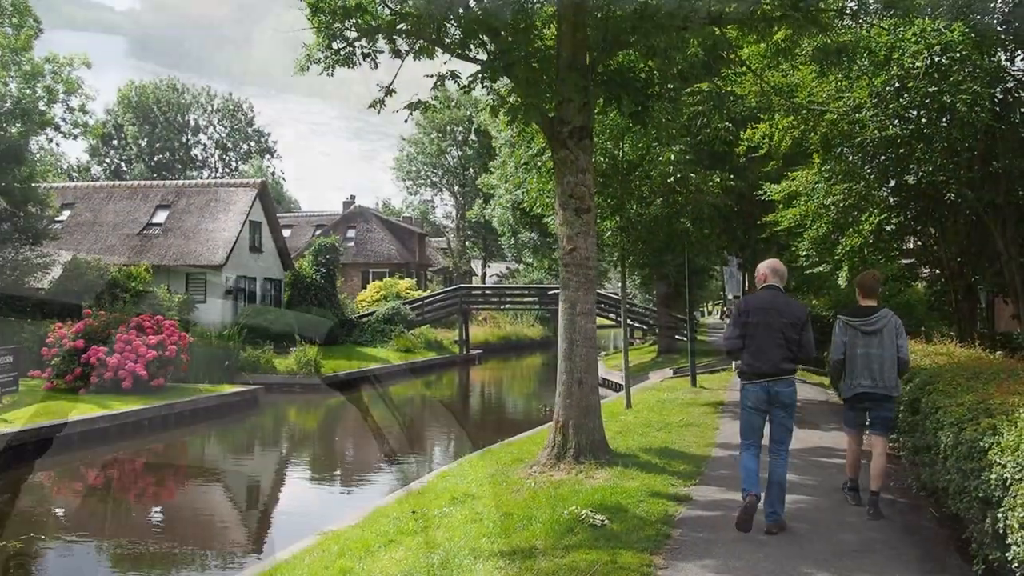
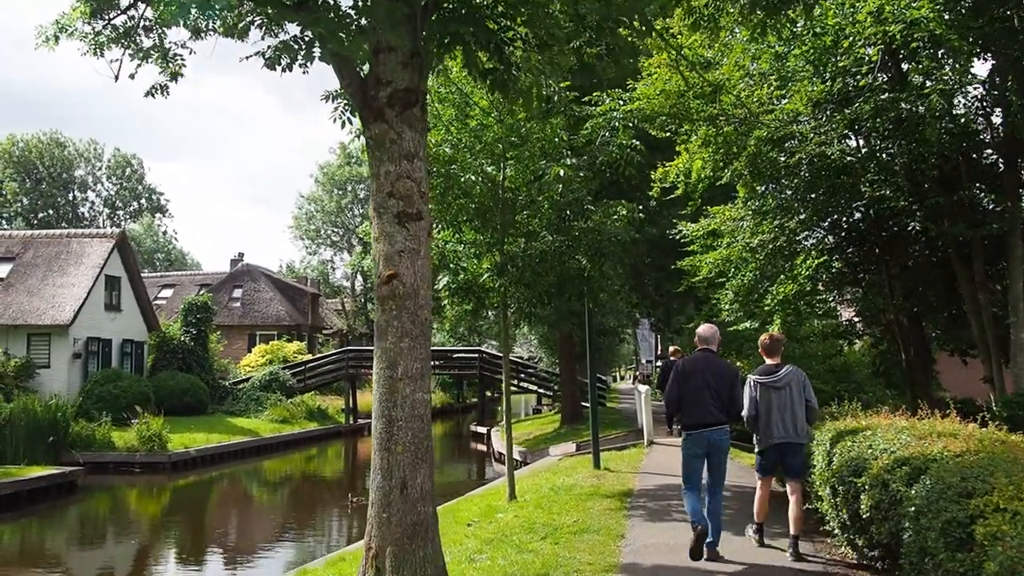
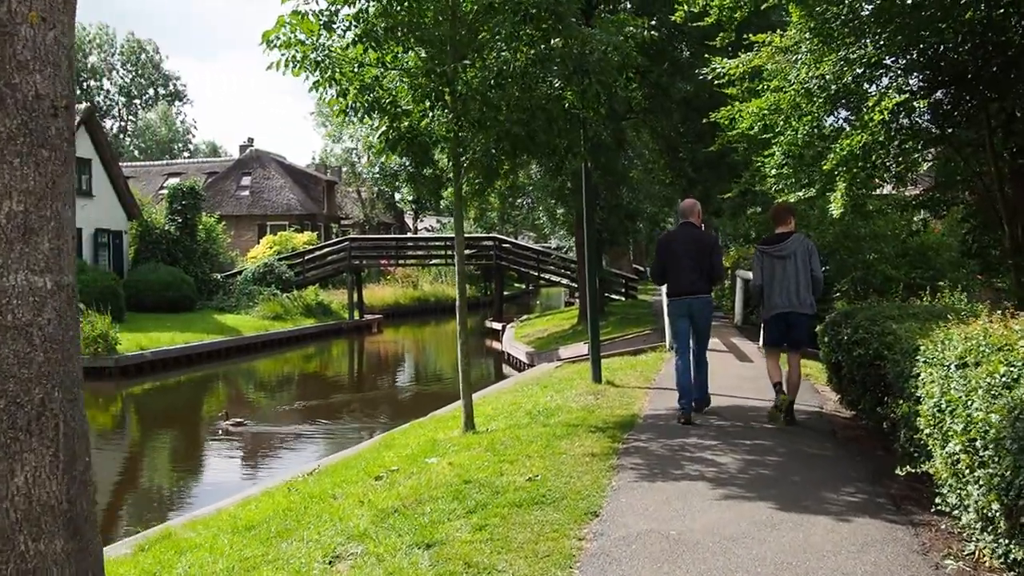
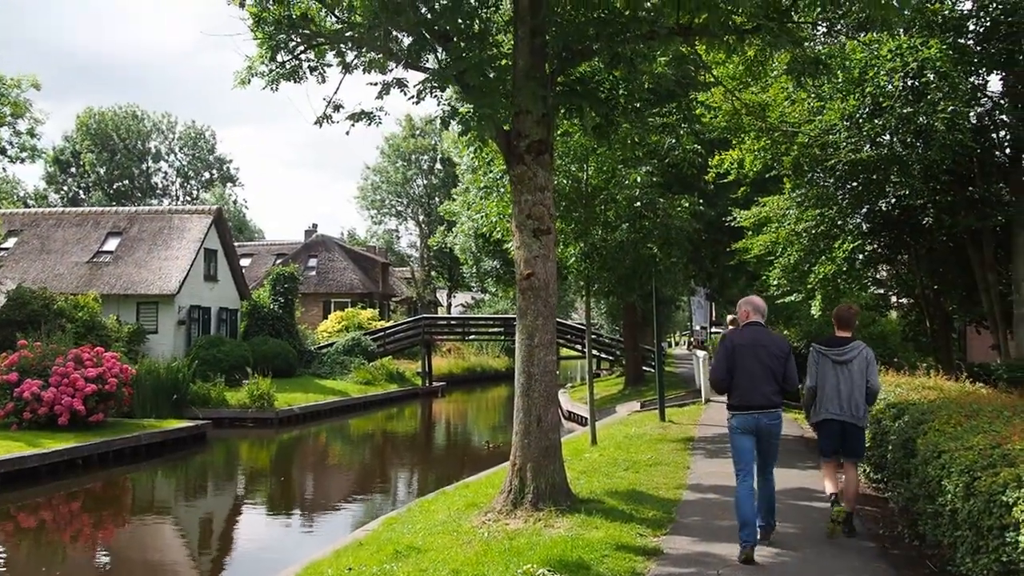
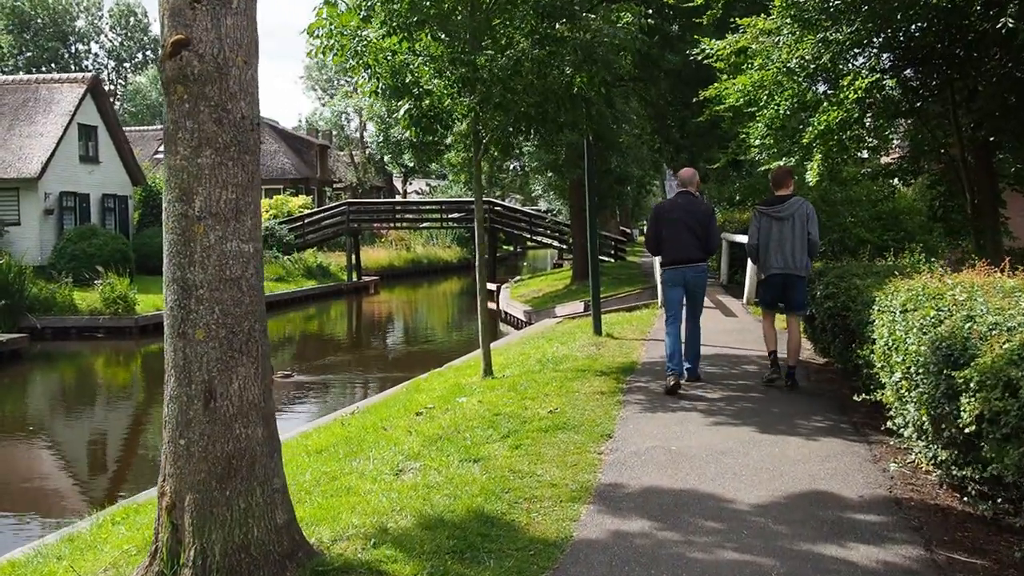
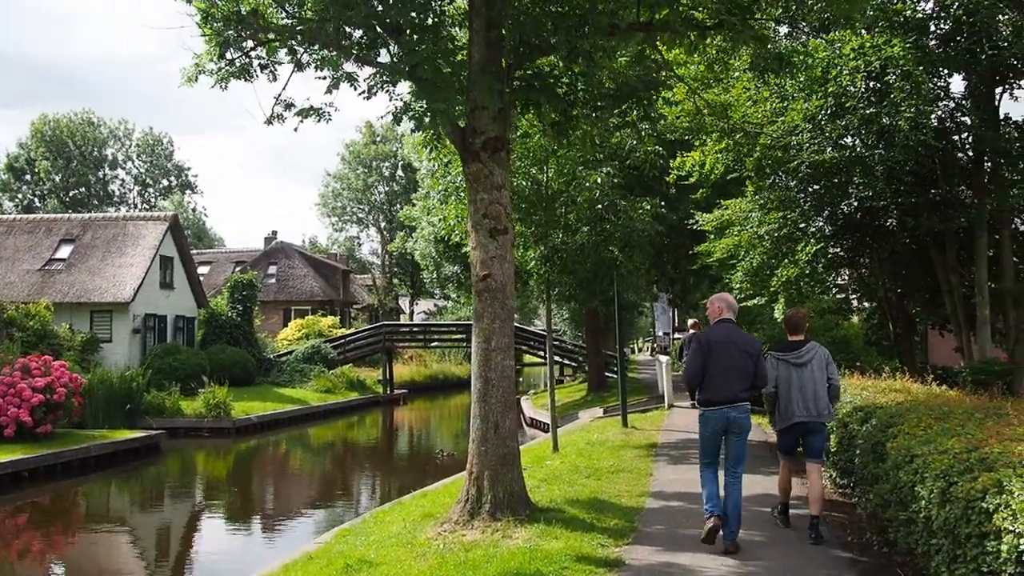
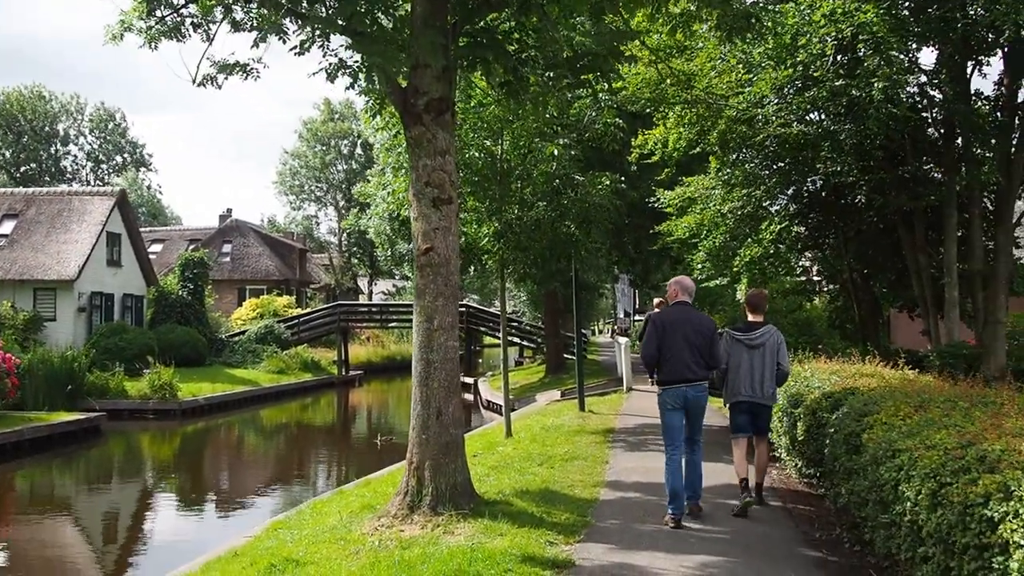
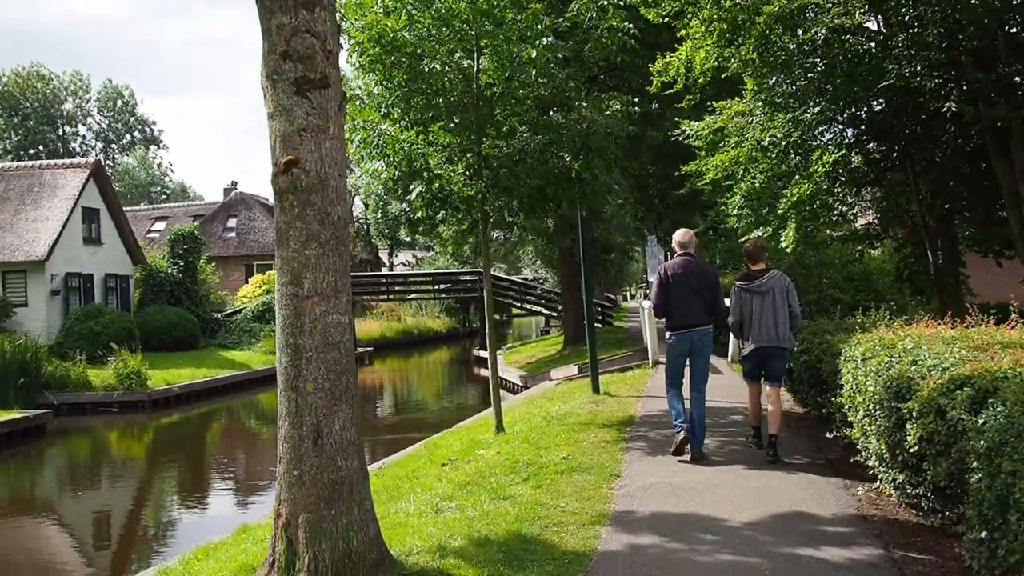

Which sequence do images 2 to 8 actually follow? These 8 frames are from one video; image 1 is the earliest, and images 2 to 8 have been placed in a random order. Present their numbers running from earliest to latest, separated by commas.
4, 6, 7, 2, 8, 5, 3
